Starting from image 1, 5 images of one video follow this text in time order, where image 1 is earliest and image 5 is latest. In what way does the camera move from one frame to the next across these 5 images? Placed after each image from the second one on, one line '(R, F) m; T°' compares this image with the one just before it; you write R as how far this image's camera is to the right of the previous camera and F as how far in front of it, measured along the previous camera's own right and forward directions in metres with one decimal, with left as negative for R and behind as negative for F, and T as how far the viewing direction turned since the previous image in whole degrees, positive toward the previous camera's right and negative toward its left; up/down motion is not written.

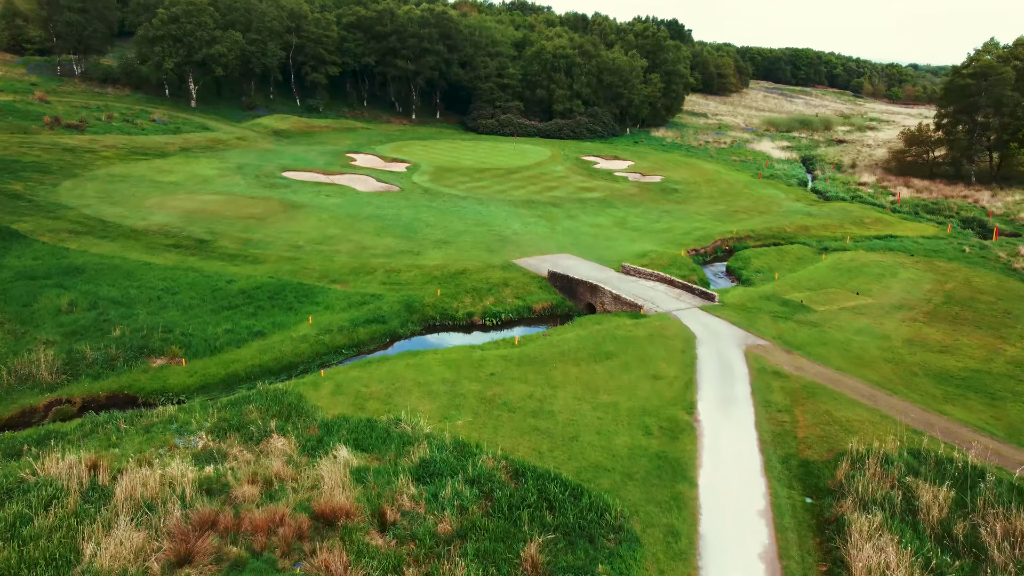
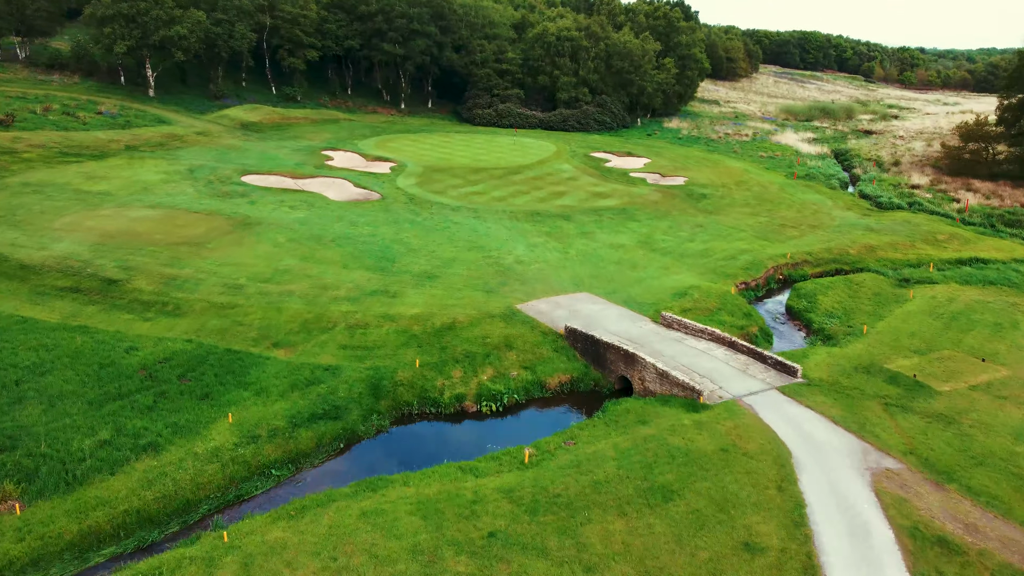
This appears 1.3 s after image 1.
(-0.2, +7.8) m; 0°
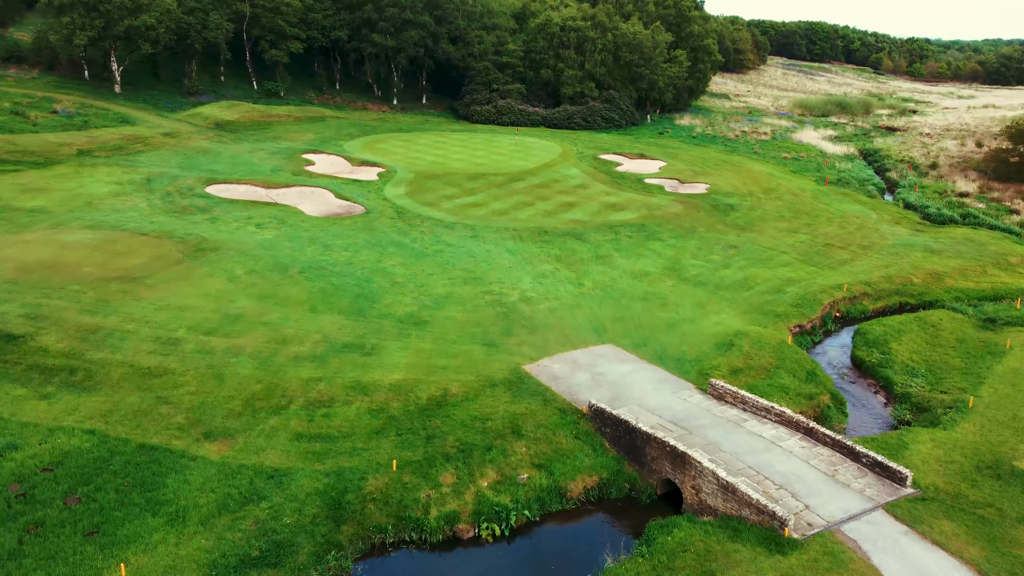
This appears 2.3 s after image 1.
(-0.2, +5.3) m; 0°
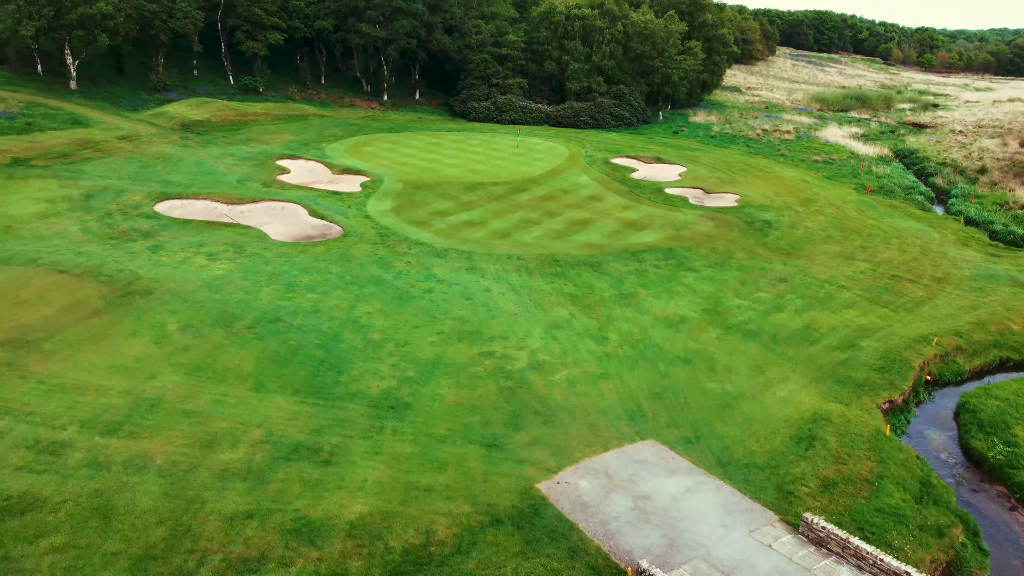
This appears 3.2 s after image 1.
(-0.2, +5.7) m; 0°
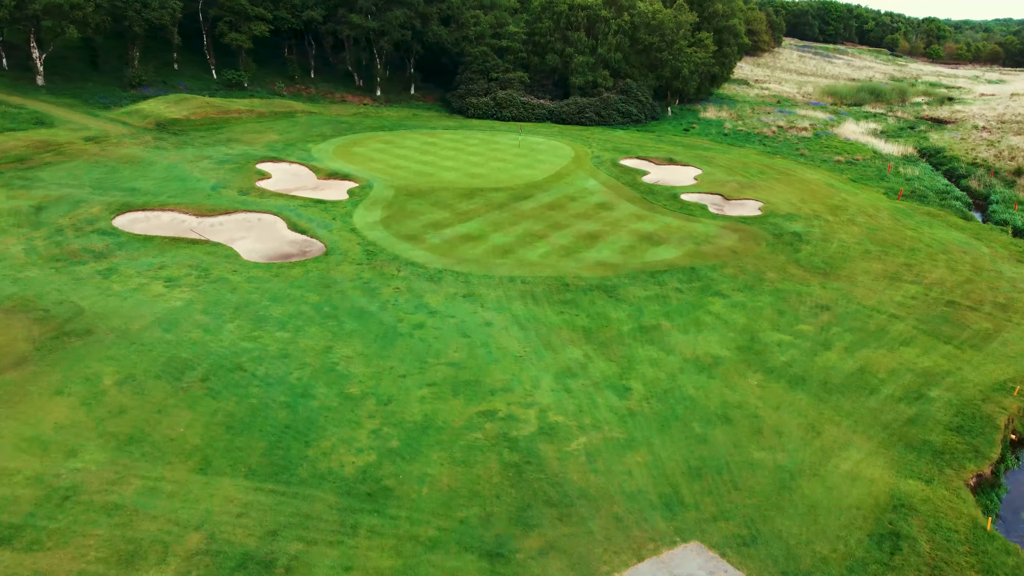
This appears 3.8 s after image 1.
(-0.1, +3.5) m; 0°
